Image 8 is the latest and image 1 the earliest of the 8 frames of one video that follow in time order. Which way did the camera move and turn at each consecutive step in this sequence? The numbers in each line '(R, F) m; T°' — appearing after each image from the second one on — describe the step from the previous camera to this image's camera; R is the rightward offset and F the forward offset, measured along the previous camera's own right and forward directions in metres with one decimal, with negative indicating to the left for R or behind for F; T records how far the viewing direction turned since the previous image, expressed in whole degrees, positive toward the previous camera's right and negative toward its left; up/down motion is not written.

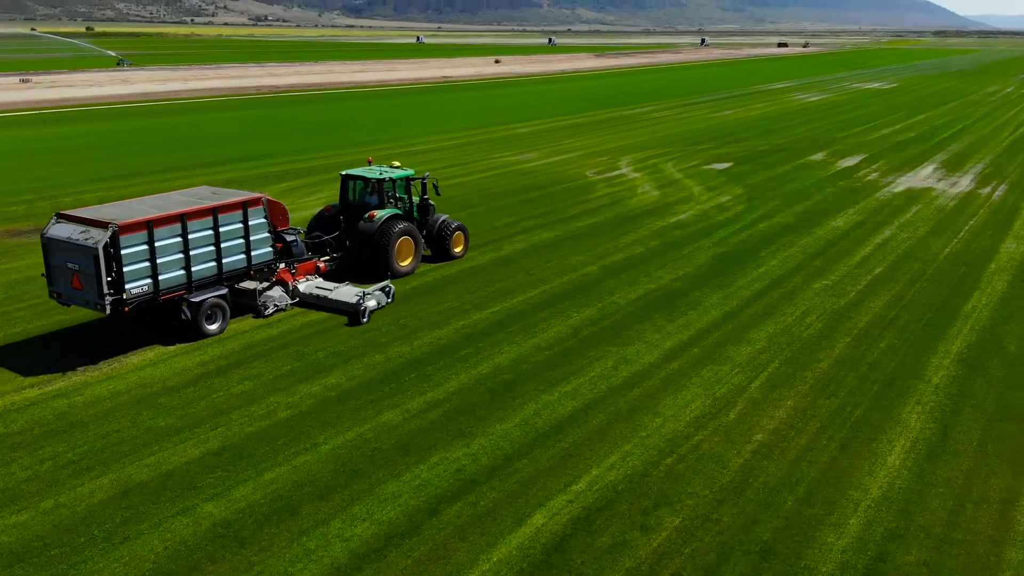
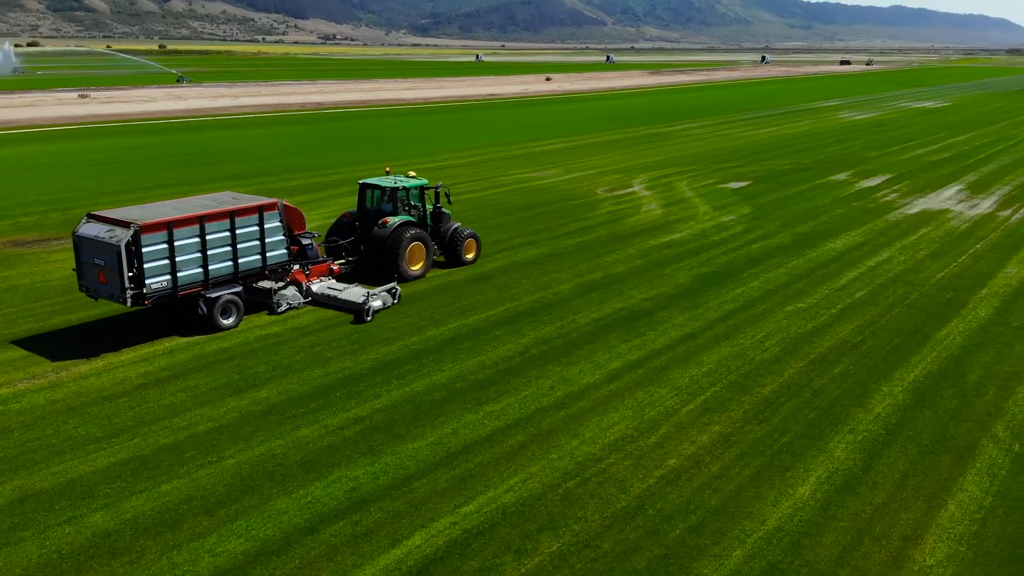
(+2.0, +0.2) m; -4°
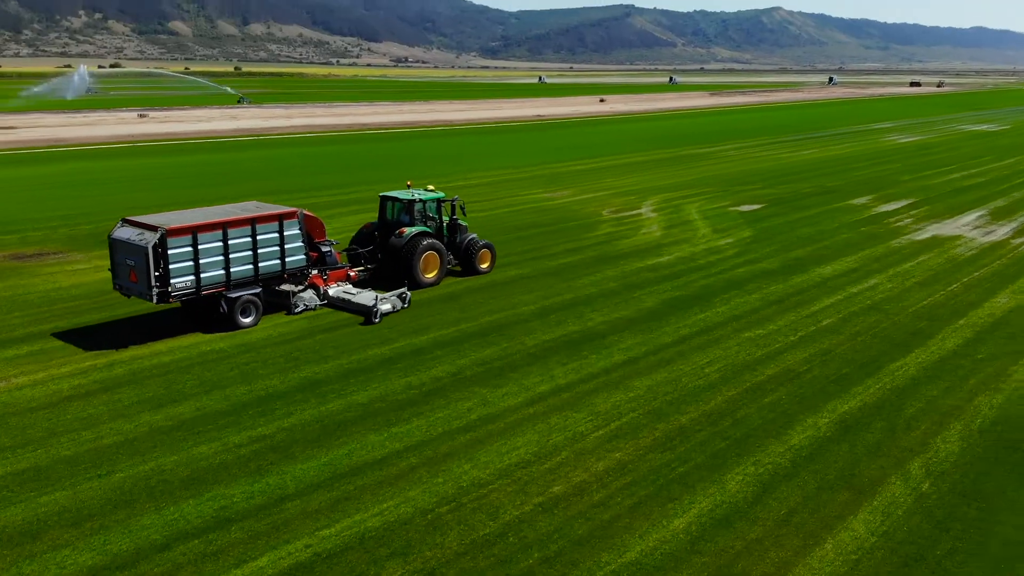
(+2.4, +0.2) m; -4°
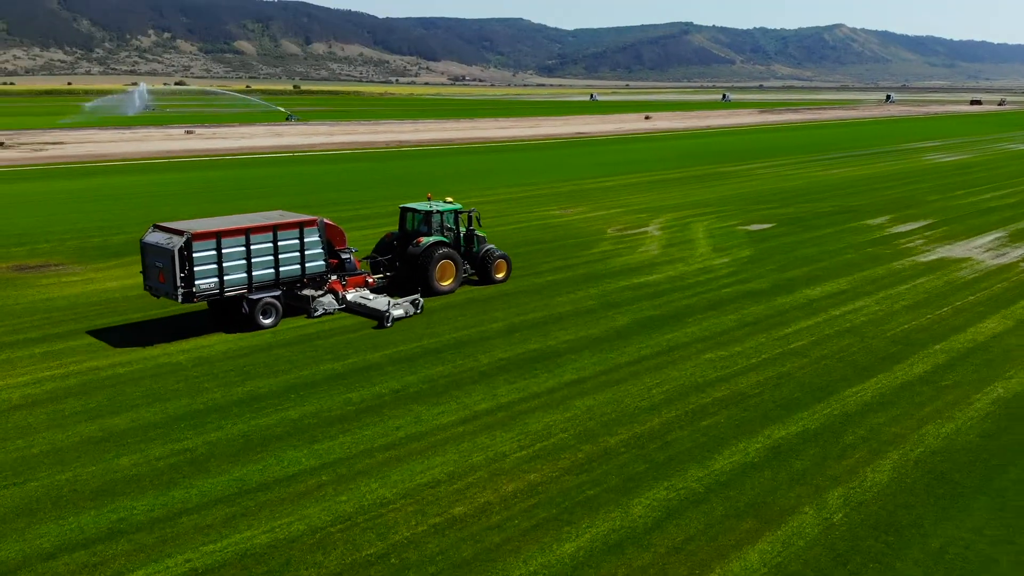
(+1.9, +0.2) m; -4°
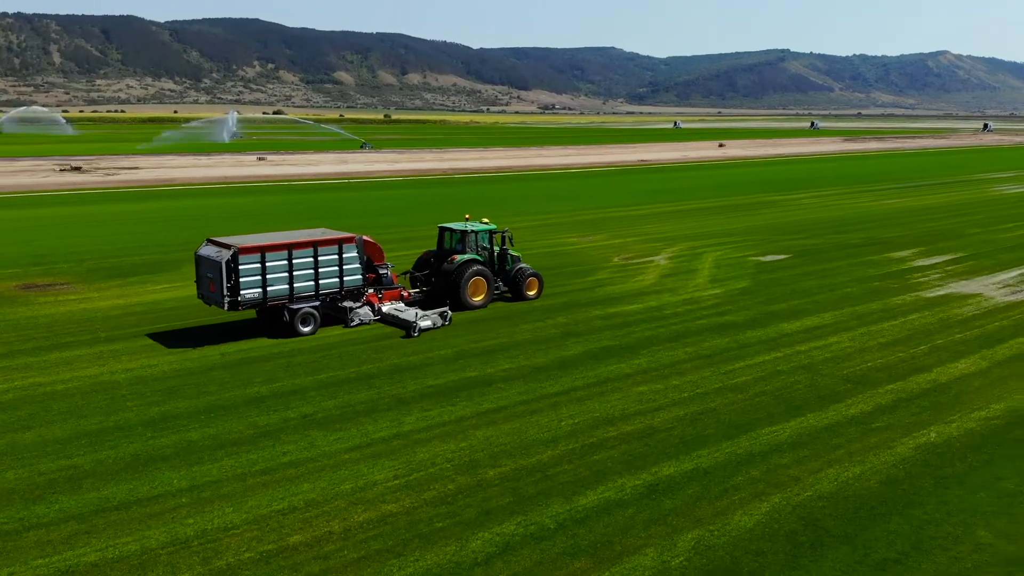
(+3.1, +0.3) m; -6°
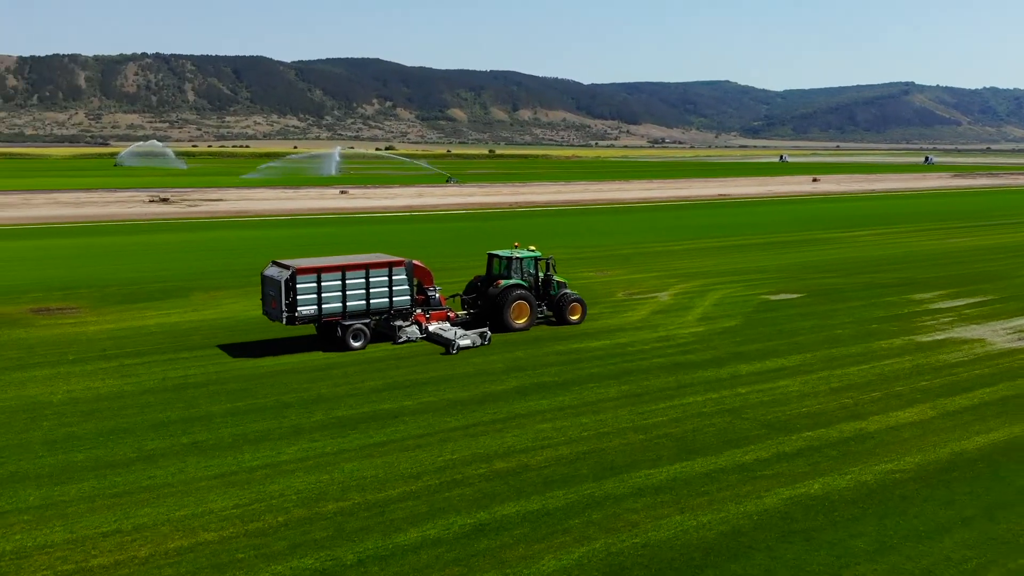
(+3.9, +0.4) m; -7°
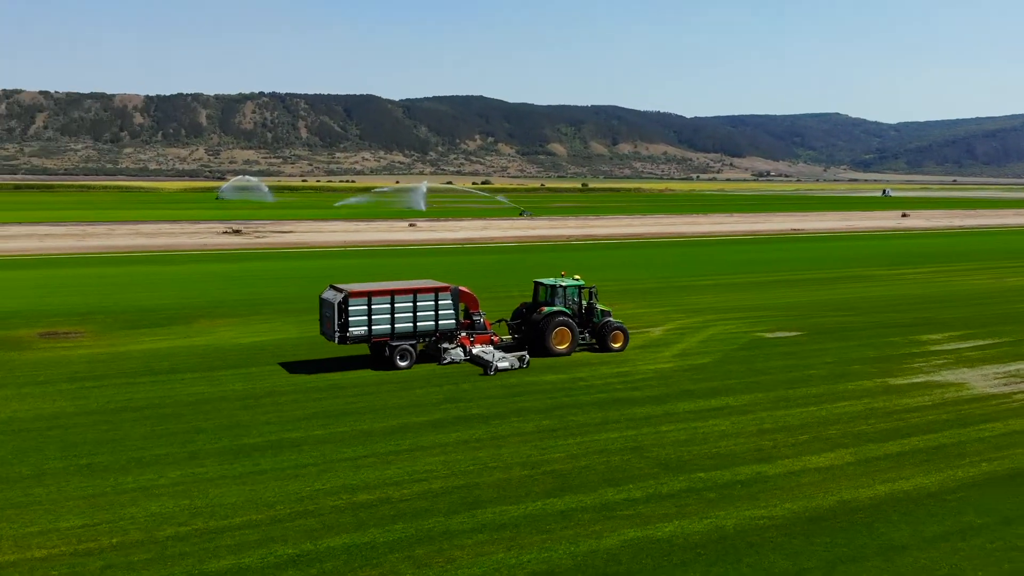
(+3.9, +0.3) m; -7°
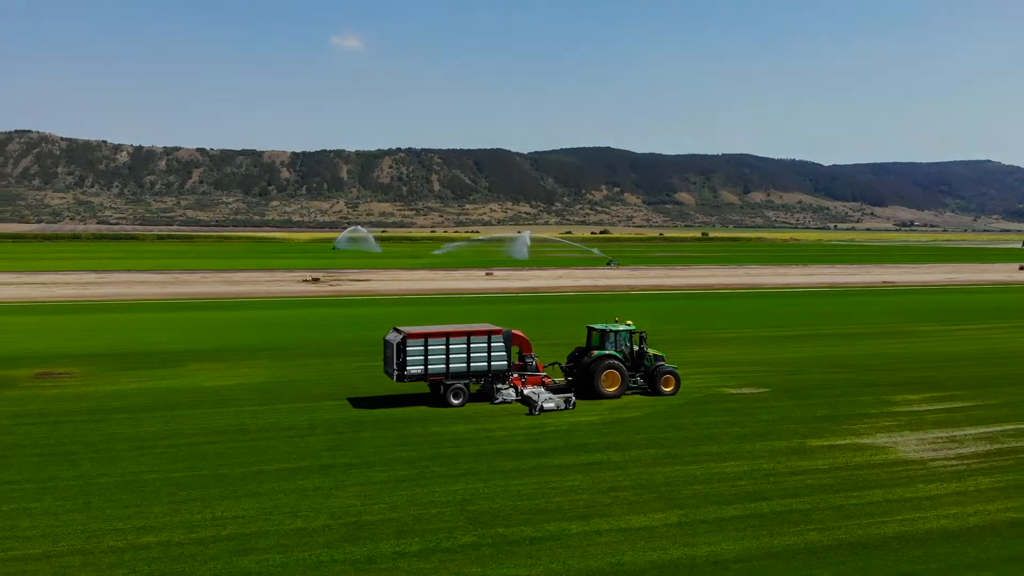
(+5.8, +0.4) m; -9°
